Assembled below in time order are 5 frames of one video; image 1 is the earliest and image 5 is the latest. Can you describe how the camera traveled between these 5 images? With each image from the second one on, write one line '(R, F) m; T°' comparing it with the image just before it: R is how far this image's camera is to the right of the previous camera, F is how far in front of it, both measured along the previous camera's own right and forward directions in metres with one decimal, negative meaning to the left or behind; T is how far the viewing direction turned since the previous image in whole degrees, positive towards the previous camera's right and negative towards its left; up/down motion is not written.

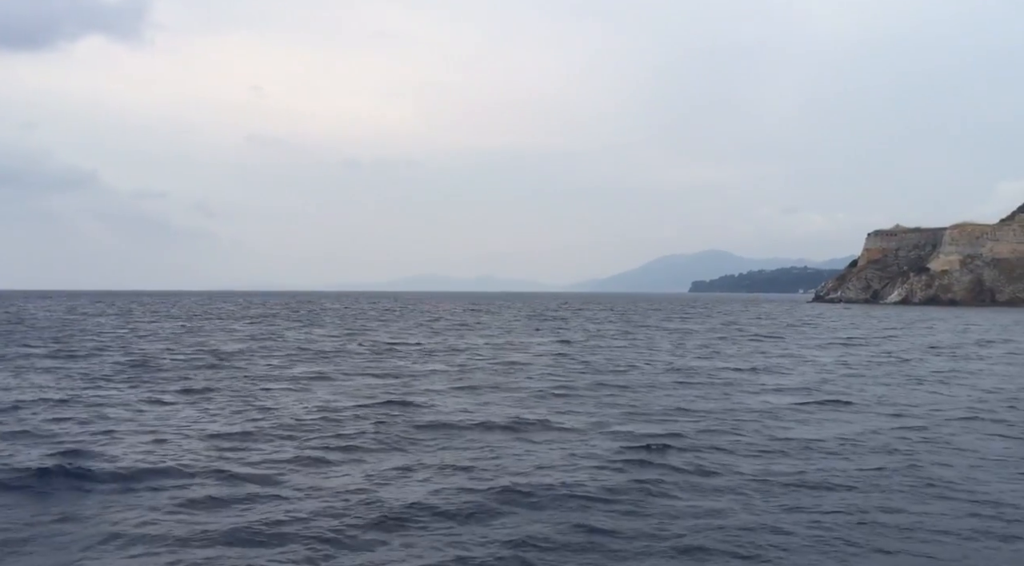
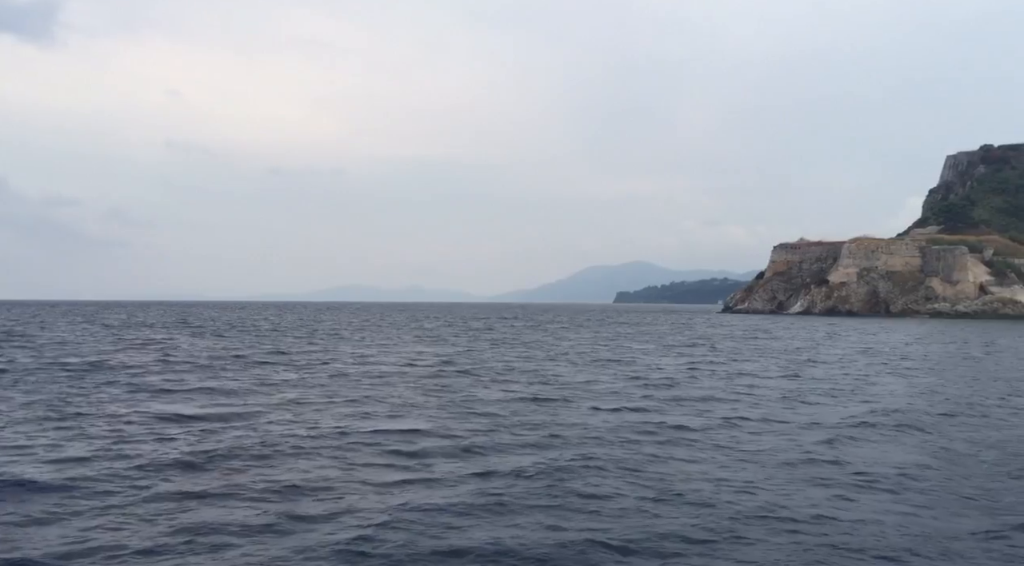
(+1.8, -0.7) m; +5°
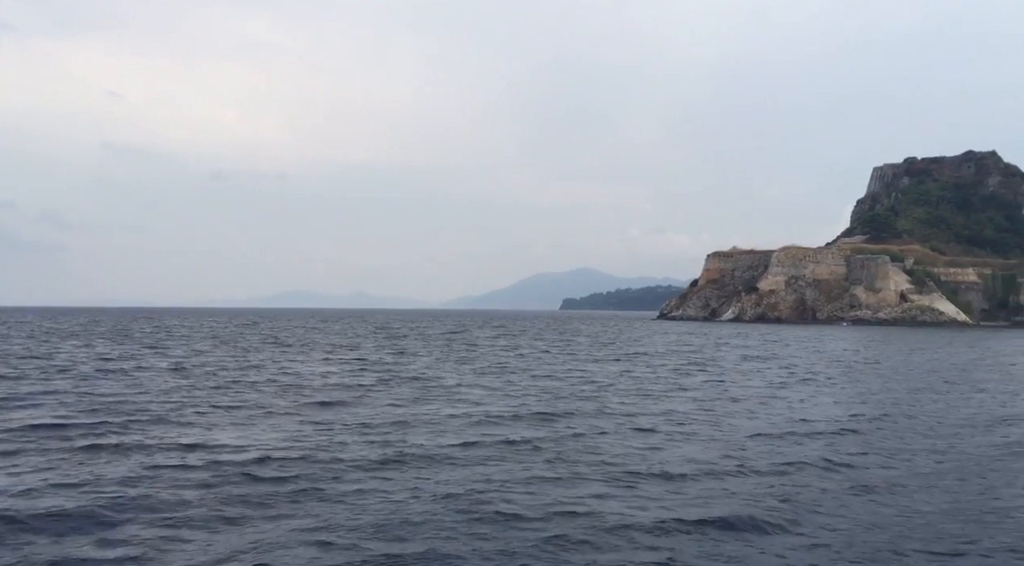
(+1.5, -0.6) m; +3°
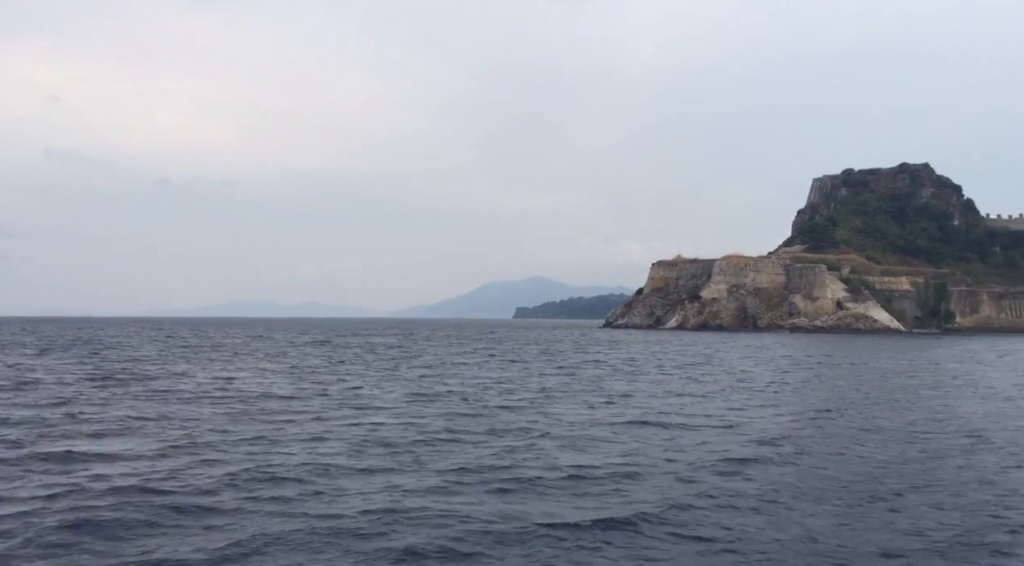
(+1.1, -0.3) m; +3°
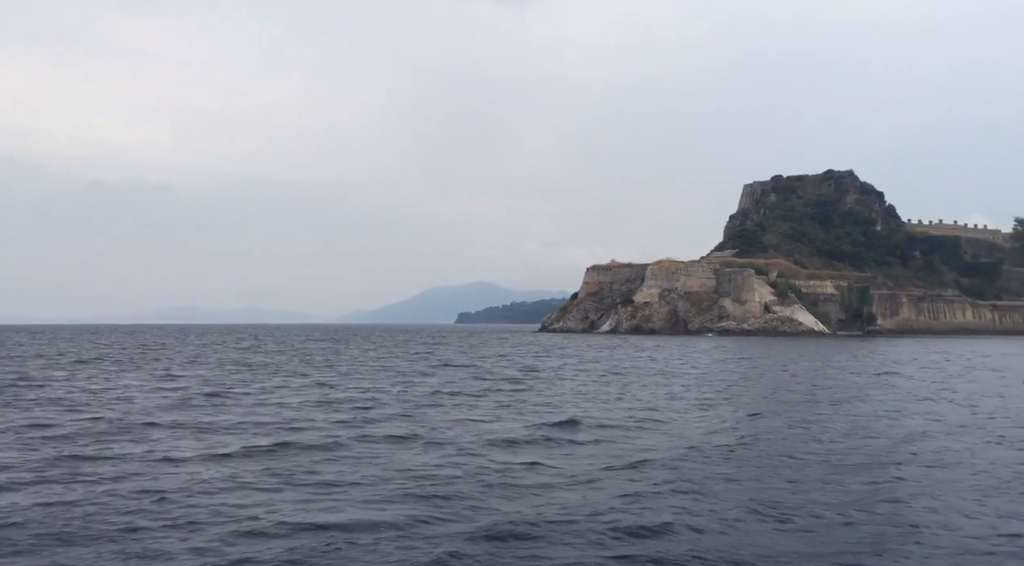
(+1.1, -0.3) m; +4°
